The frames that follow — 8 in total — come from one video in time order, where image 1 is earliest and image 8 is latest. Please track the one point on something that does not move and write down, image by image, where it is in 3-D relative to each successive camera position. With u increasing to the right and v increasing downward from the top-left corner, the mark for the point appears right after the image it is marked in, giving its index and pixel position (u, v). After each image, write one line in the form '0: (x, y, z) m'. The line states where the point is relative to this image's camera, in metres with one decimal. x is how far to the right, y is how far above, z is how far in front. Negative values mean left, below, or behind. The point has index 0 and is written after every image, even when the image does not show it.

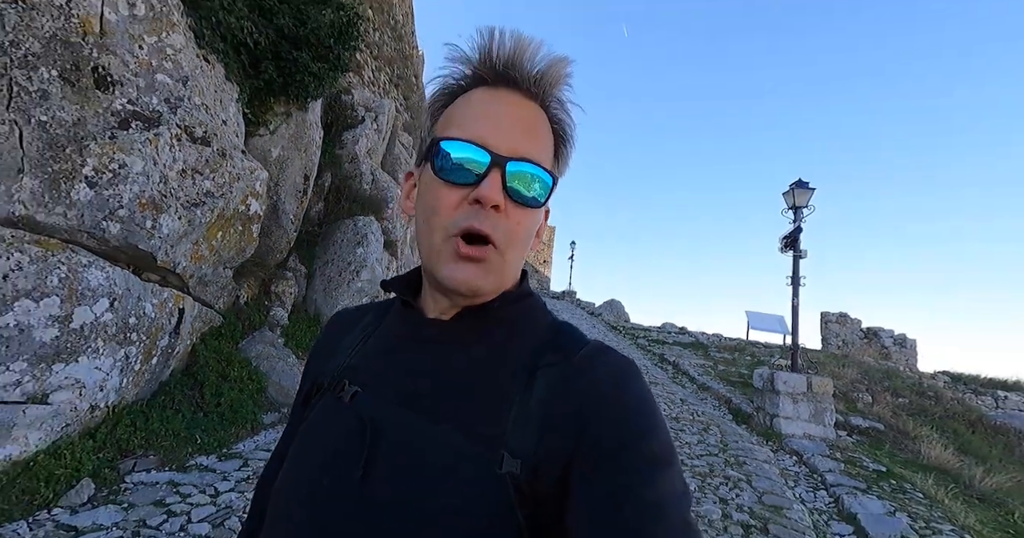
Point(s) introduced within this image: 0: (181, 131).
0: (-3.7, +1.6, +4.7) m
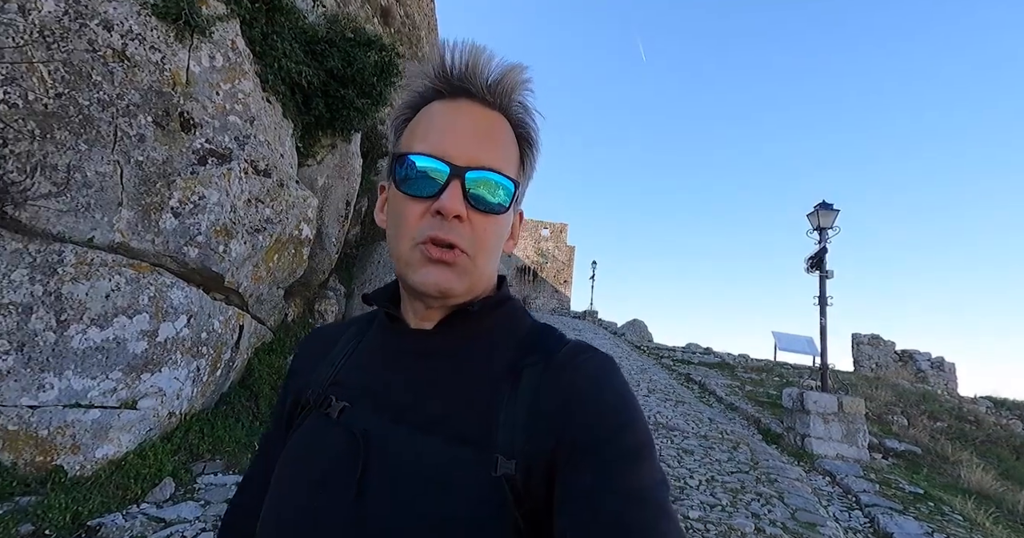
0: (-3.3, +1.3, +5.3) m
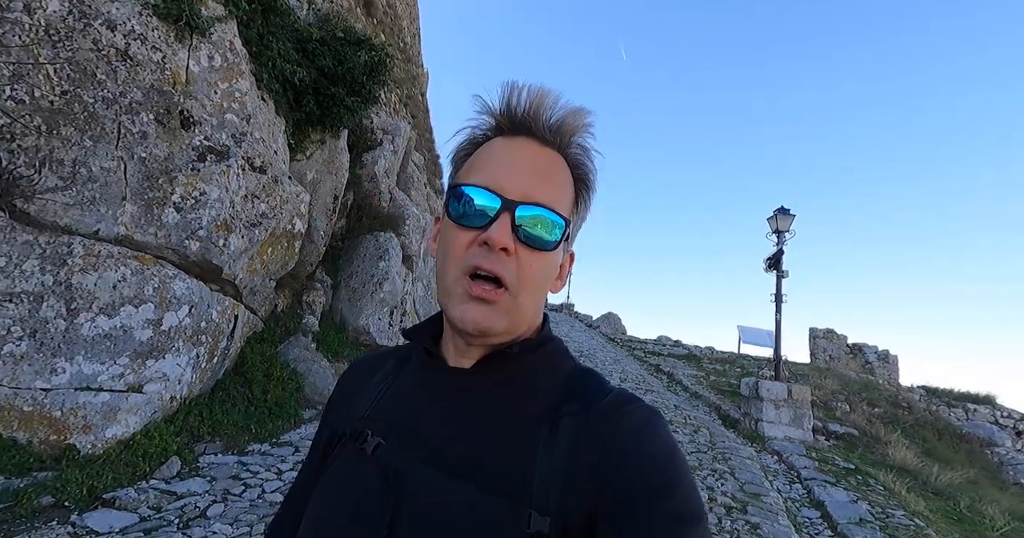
0: (-3.5, +1.4, +5.5) m
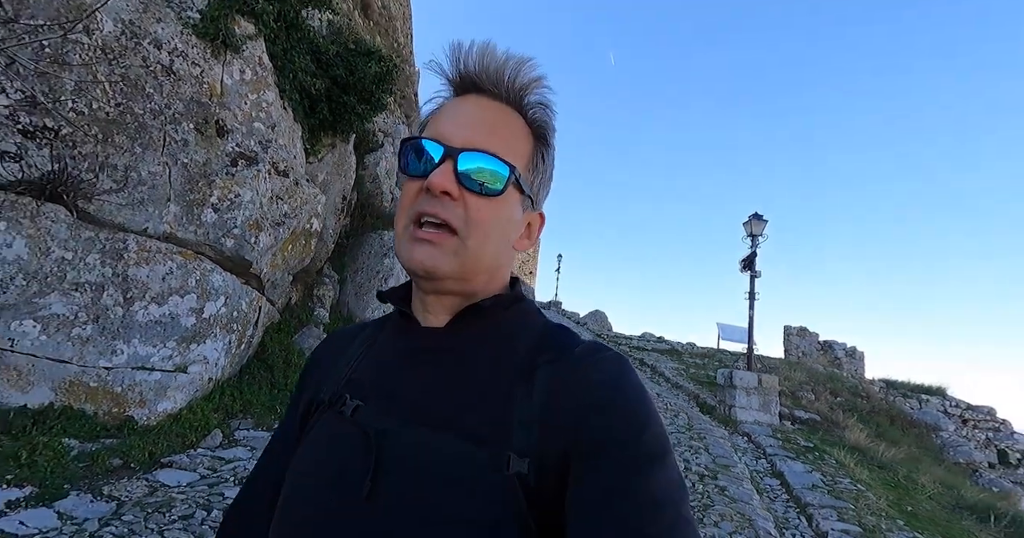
0: (-3.5, +1.5, +6.0) m
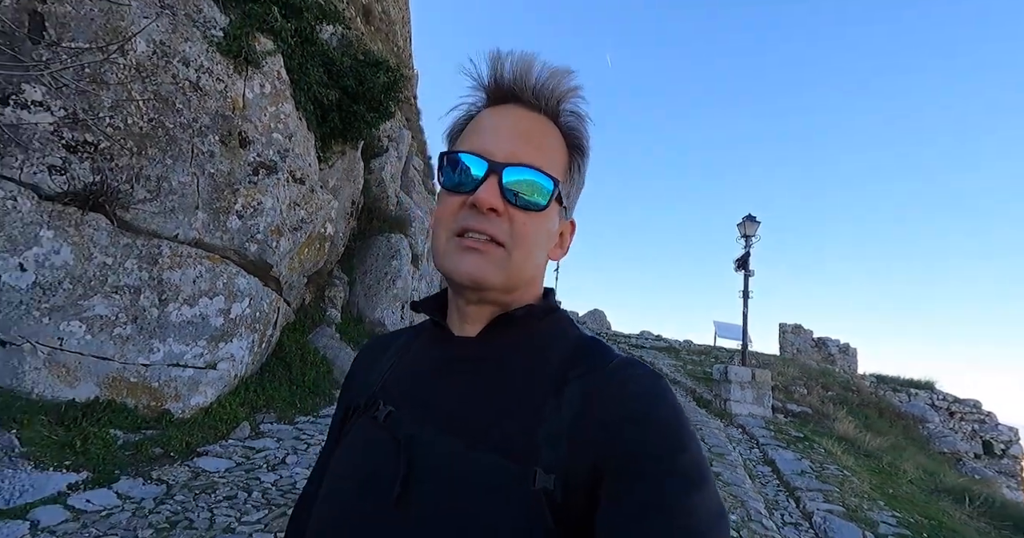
0: (-3.4, +1.4, +6.4) m
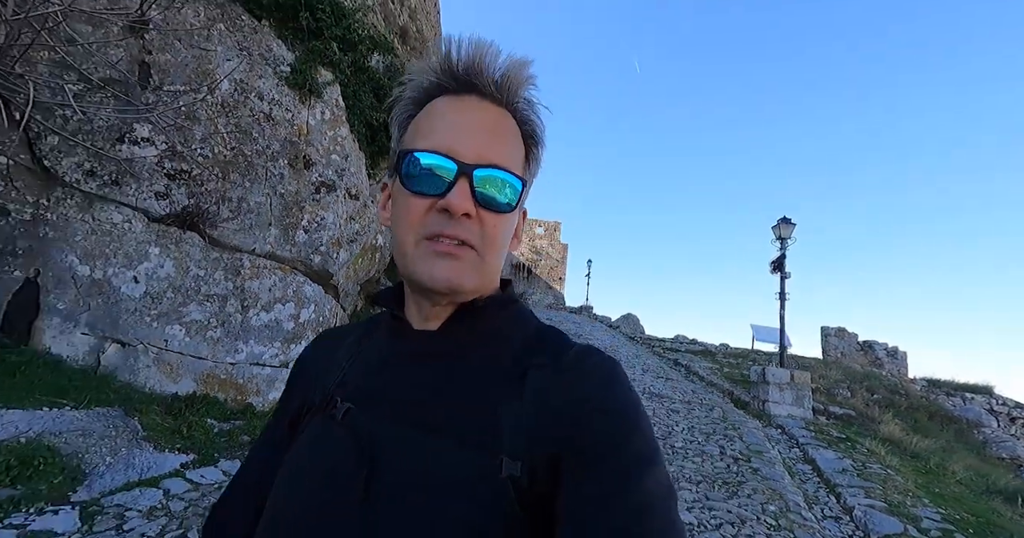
0: (-2.8, +1.3, +7.0) m
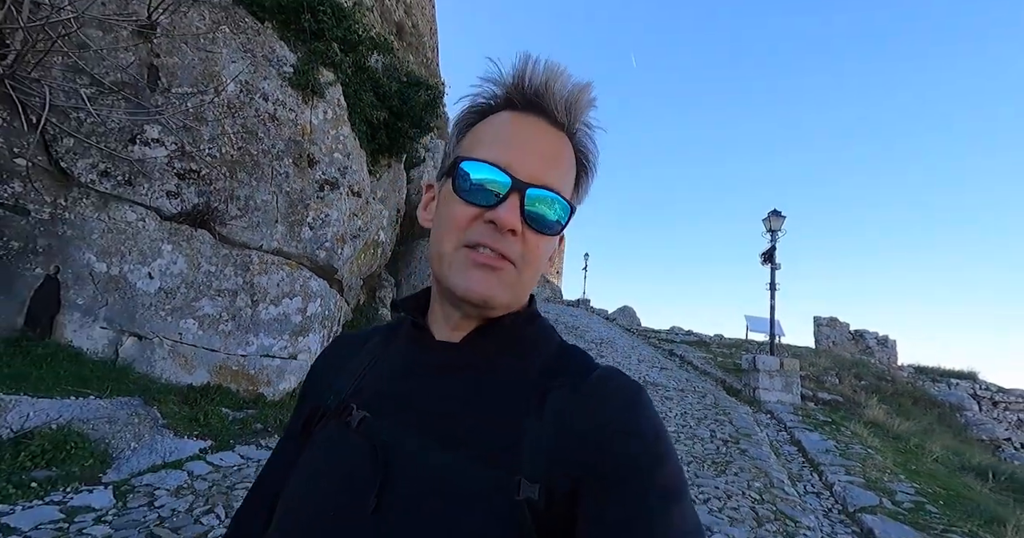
0: (-2.8, +1.4, +7.2) m
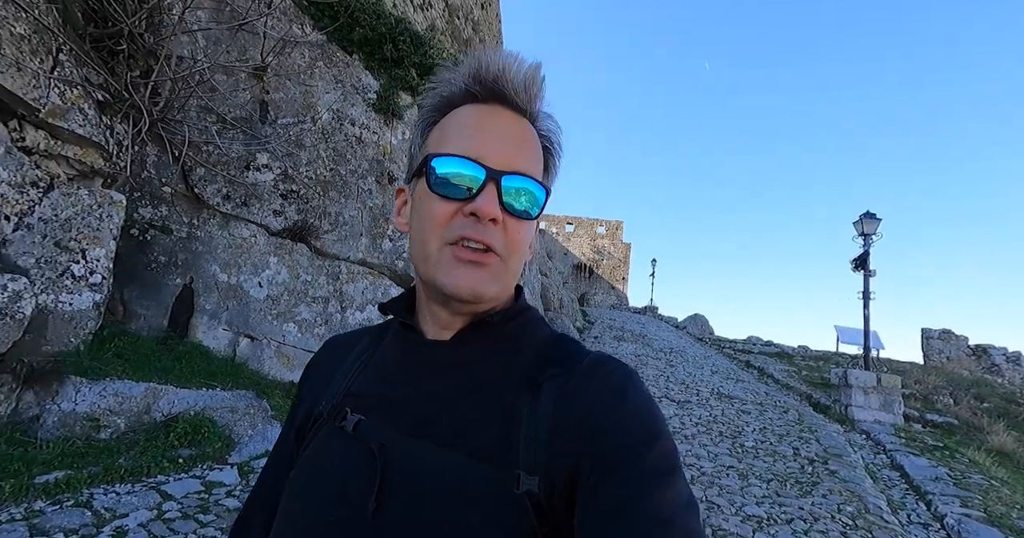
0: (-1.7, +1.2, +7.7) m
